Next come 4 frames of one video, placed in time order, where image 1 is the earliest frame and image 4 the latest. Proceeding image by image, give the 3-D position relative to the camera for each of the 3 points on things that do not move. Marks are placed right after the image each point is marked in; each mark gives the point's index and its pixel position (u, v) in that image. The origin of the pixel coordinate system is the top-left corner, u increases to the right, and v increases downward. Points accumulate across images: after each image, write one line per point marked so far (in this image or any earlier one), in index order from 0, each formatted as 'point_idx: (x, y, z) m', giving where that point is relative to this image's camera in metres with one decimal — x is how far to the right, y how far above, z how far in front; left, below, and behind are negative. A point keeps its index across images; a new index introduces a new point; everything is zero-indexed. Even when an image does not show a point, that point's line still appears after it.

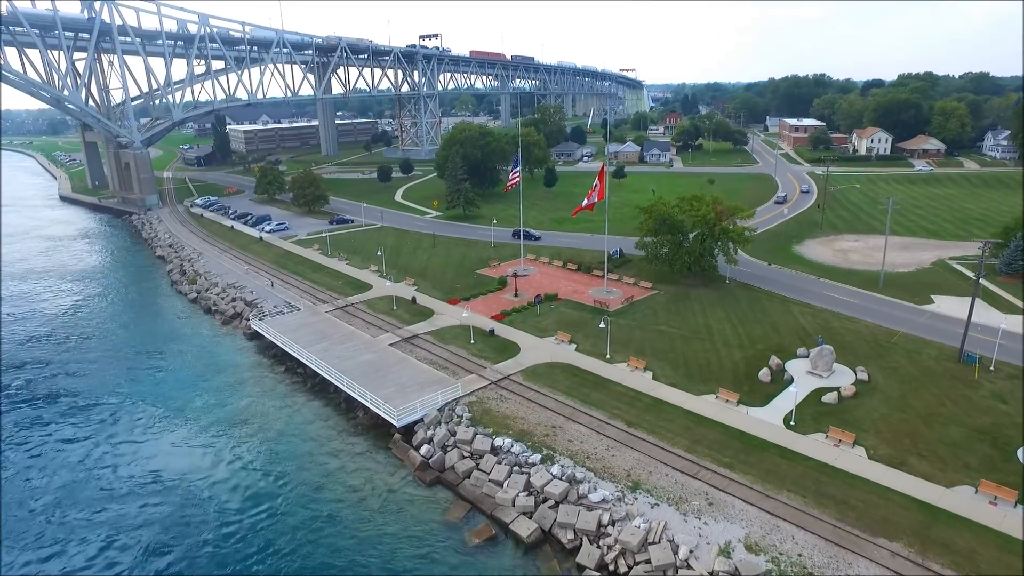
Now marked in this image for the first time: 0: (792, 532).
0: (+8.4, -7.3, +19.9) m
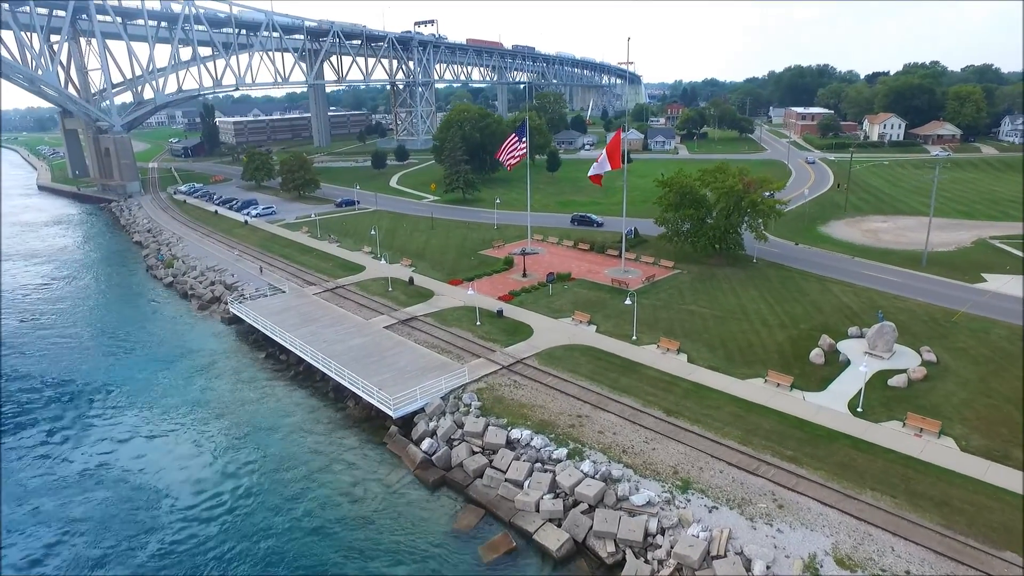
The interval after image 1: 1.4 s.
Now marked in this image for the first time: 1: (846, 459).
0: (+9.0, -6.1, +15.9) m
1: (+9.8, -5.0, +19.5) m
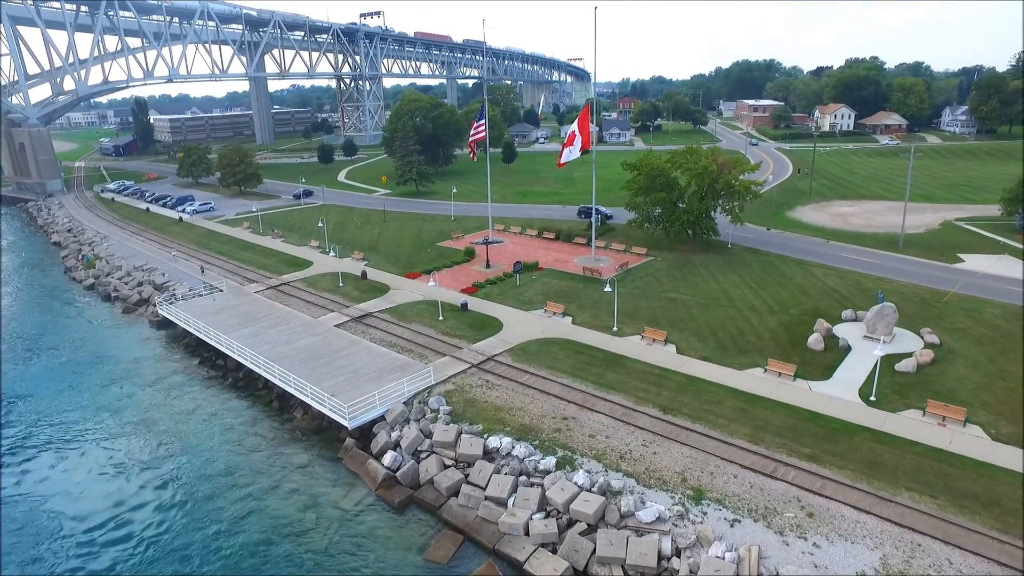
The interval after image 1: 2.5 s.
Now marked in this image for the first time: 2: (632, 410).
0: (+8.8, -5.4, +13.5) m
1: (+9.3, -4.3, +17.2) m
2: (+3.6, -3.7, +19.9) m
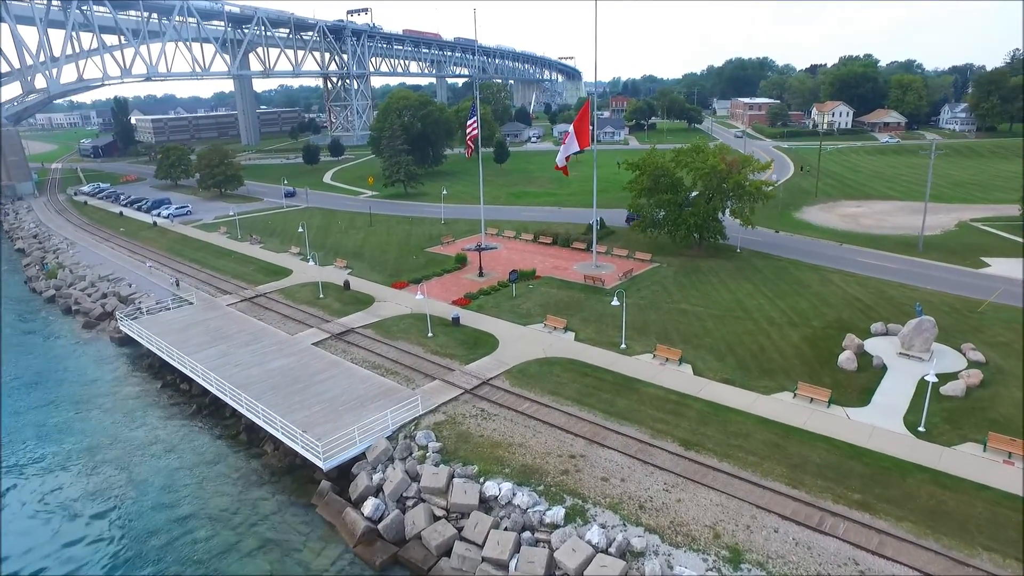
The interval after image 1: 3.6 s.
0: (+8.9, -5.8, +11.1) m
1: (+9.3, -4.7, +14.7) m
2: (+3.6, -4.1, +17.4) m
